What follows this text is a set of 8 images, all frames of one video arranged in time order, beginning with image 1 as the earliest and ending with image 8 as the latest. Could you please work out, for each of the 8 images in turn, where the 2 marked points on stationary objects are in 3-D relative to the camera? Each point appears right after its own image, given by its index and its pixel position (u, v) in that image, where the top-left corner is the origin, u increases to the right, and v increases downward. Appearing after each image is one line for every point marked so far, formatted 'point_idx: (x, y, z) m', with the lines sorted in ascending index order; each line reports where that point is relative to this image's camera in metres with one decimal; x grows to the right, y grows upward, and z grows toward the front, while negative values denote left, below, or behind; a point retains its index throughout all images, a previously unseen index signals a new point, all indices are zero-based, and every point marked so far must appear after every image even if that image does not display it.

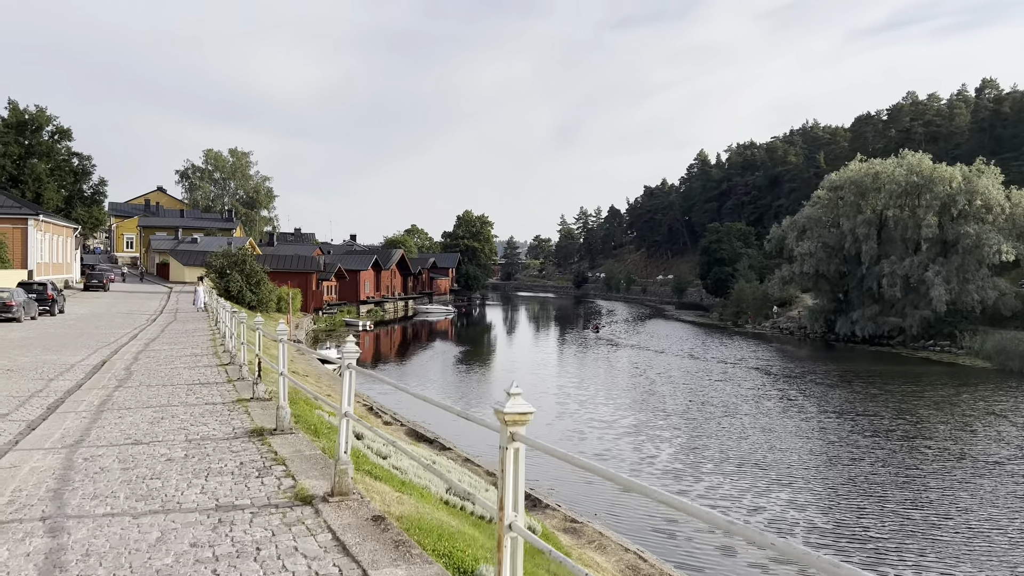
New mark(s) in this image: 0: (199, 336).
0: (-7.5, -1.2, +19.5) m
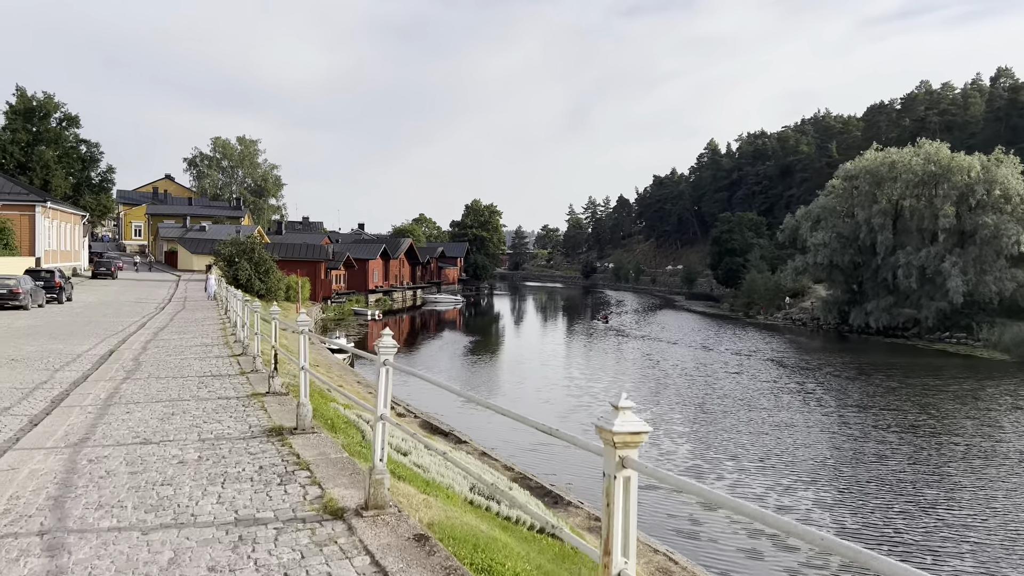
0: (-7.1, -0.9, +19.1) m
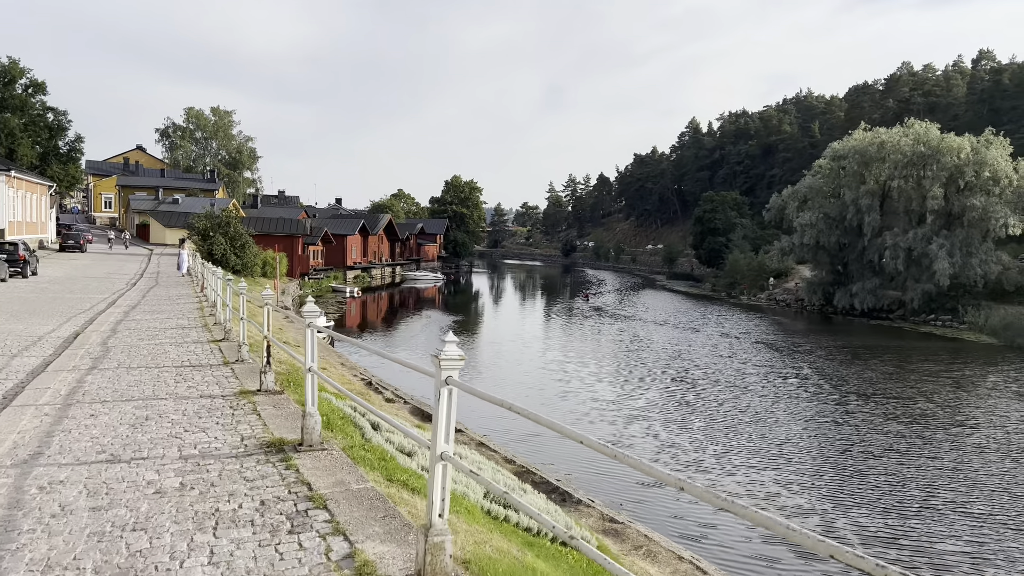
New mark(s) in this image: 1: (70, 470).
0: (-7.2, -0.4, +17.9) m
1: (-2.4, -1.0, +4.3) m
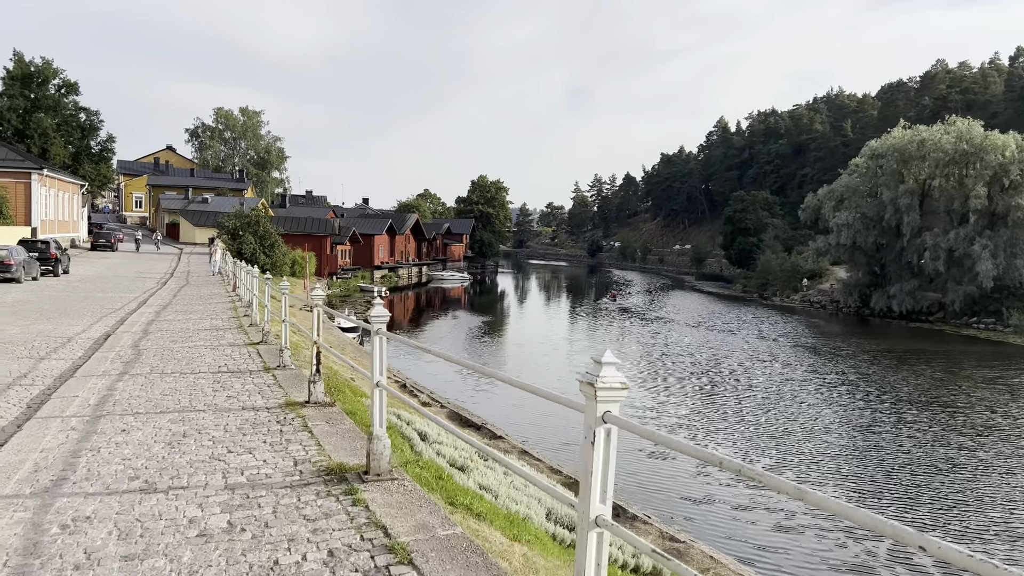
0: (-6.3, -0.4, +17.4) m
1: (-1.9, -1.0, +3.7) m
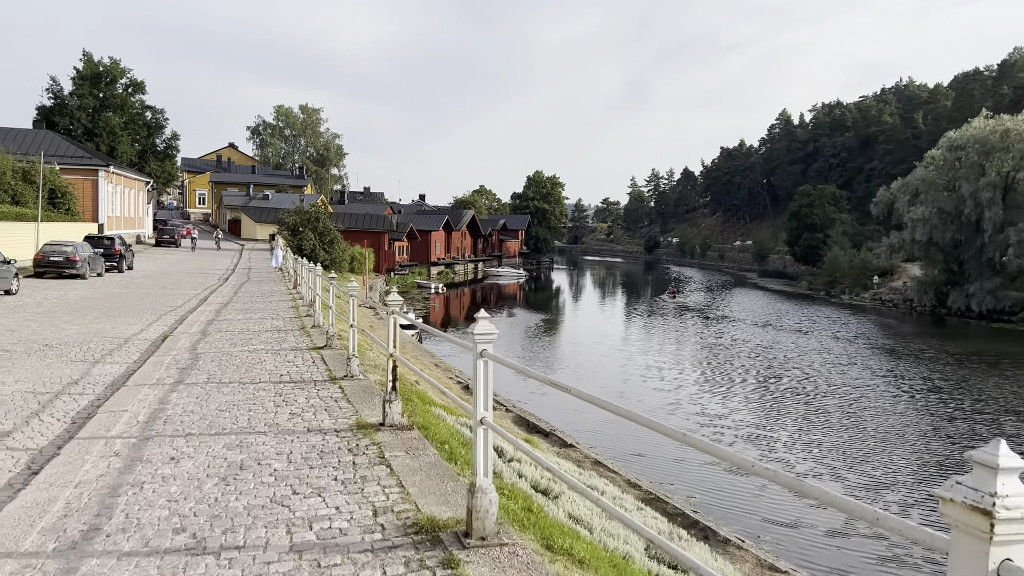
0: (-4.8, -0.3, +16.9) m
1: (-1.4, -1.0, +2.9) m
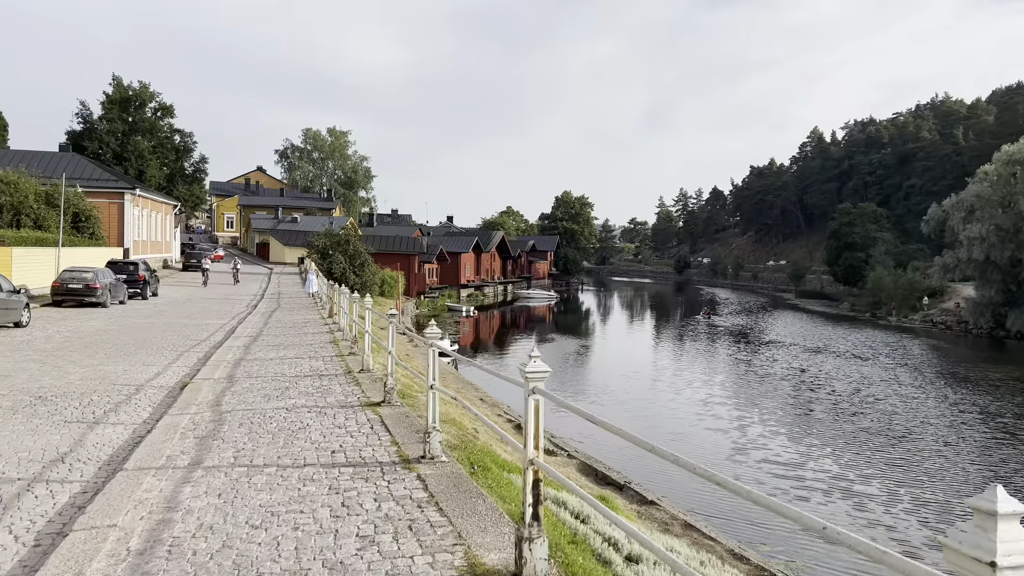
0: (-3.7, -0.9, +15.1) m
1: (-0.6, -1.2, +1.1) m
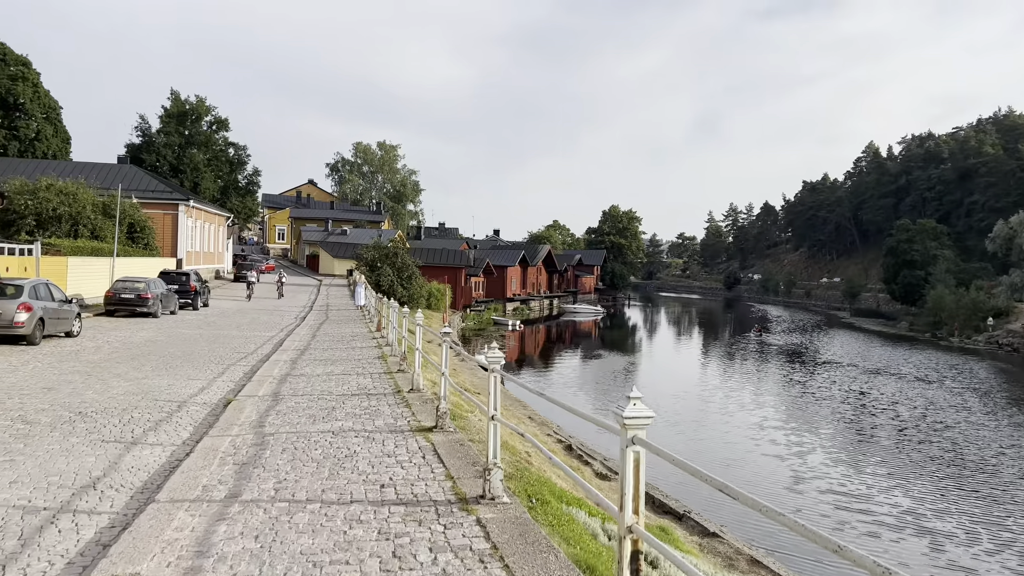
0: (-2.7, -1.1, +14.7) m
1: (-0.5, -1.2, +0.5) m
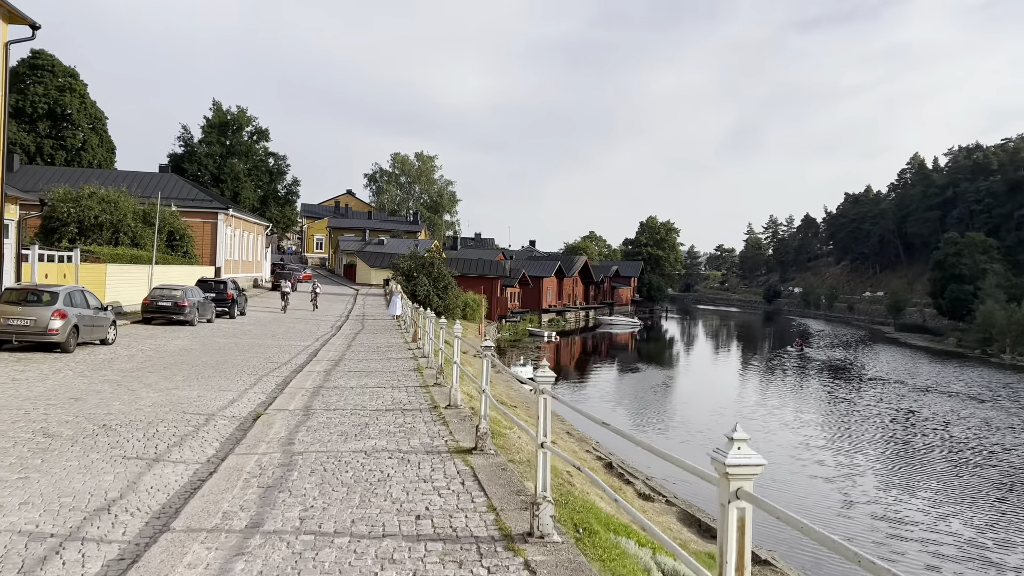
0: (-2.0, -1.3, +14.3) m
1: (-0.4, -1.2, +0.1) m
